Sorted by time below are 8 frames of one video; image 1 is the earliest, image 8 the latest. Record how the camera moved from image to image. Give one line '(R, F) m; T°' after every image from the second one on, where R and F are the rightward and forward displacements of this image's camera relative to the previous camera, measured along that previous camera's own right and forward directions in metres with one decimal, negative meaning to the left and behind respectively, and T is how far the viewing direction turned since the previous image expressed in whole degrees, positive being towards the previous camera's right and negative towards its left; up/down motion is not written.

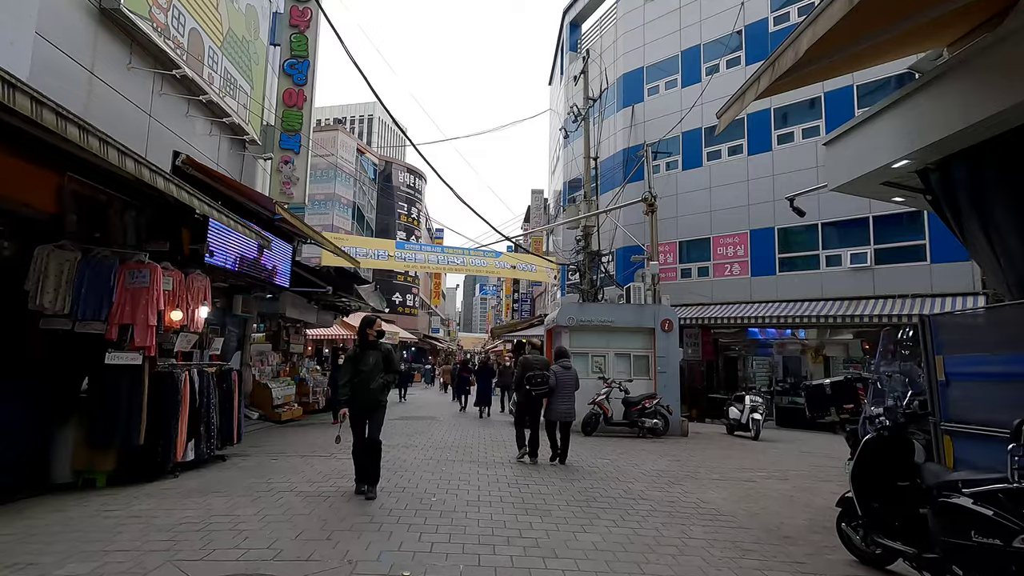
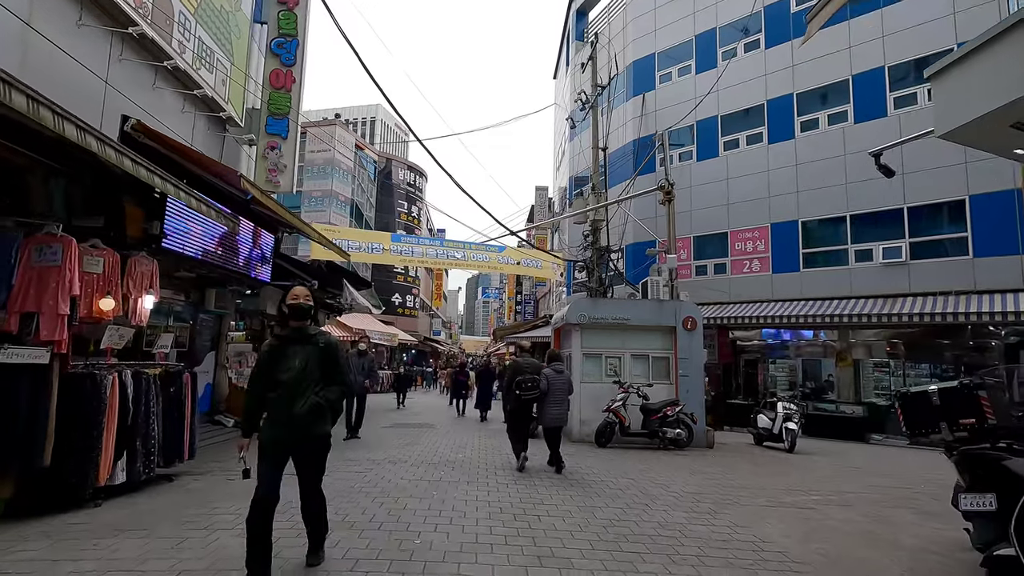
(0.0, +1.1) m; 0°
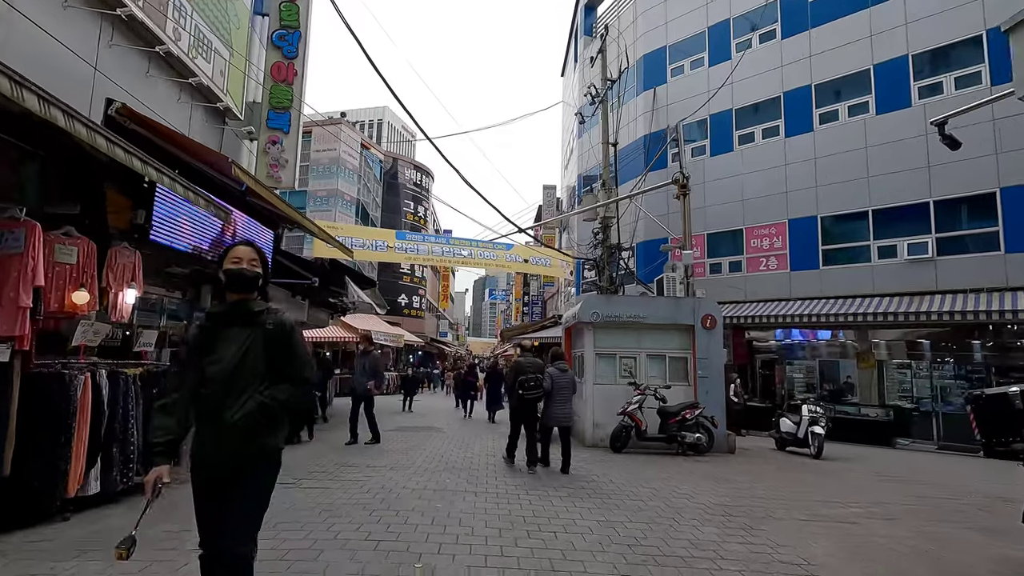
(0.0, +0.5) m; -1°
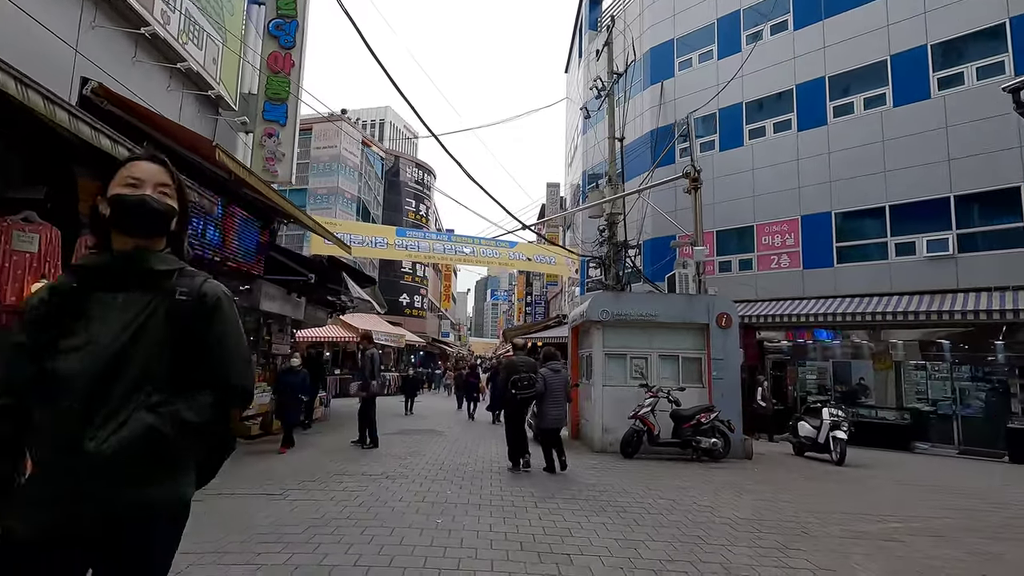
(0.0, +0.5) m; 0°
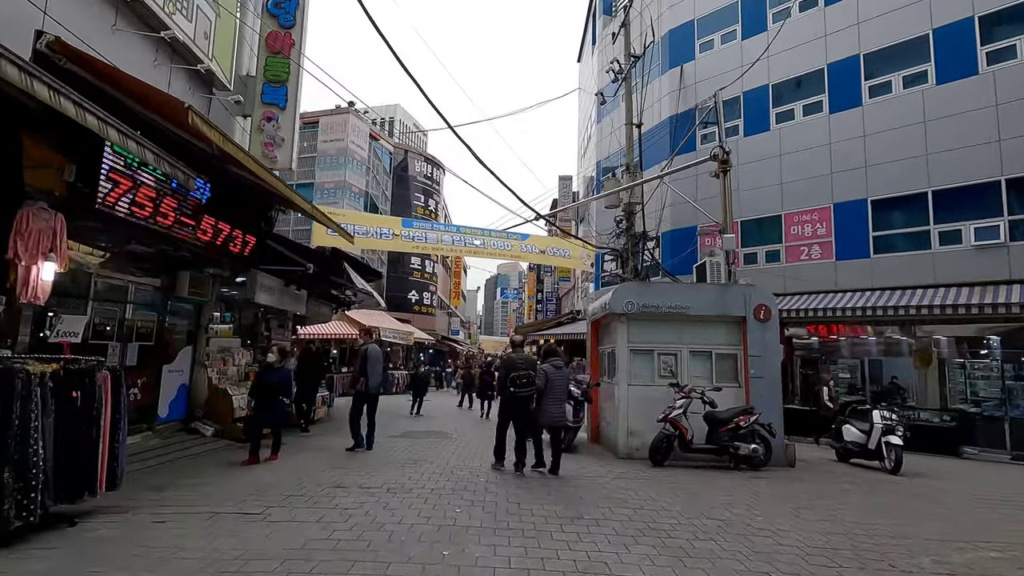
(-0.1, +0.8) m; -1°
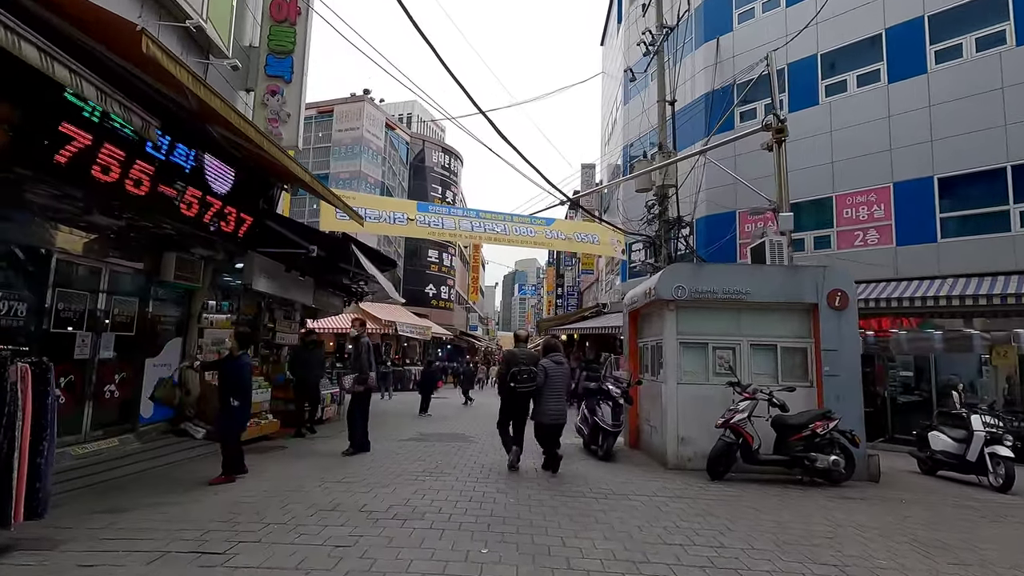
(-0.2, +1.1) m; -2°
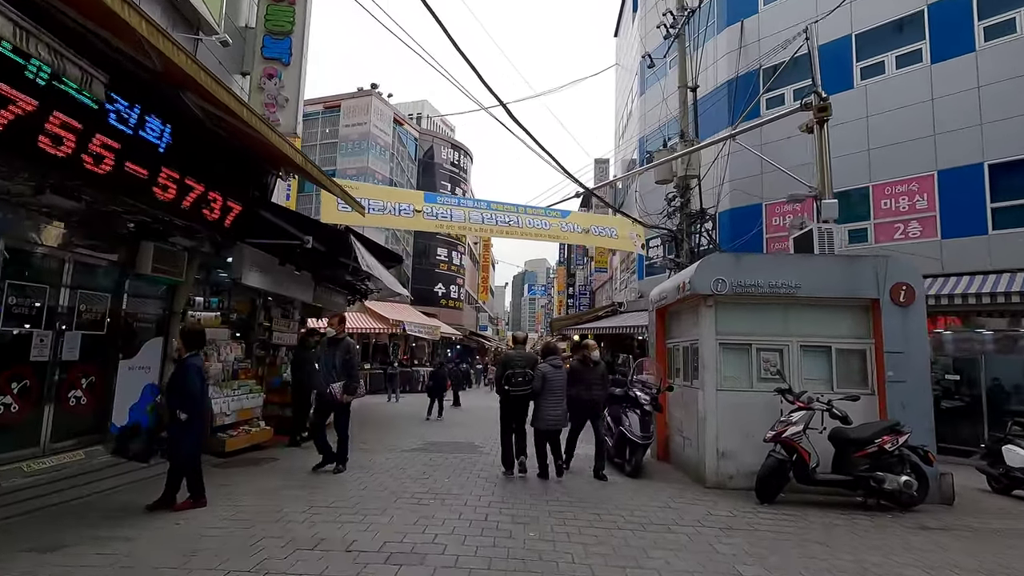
(-0.1, +0.8) m; -1°
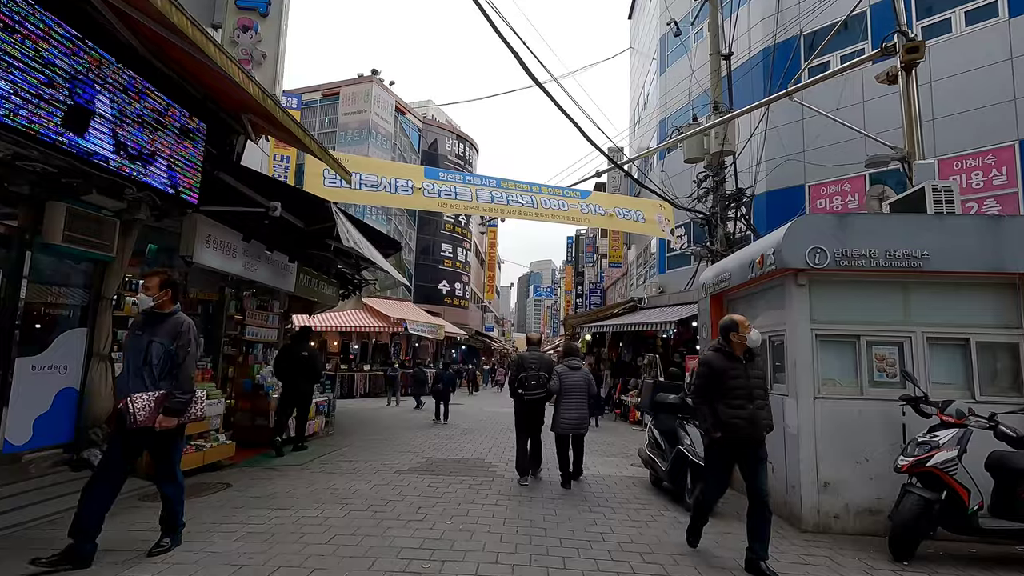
(-0.2, +1.5) m; -1°
